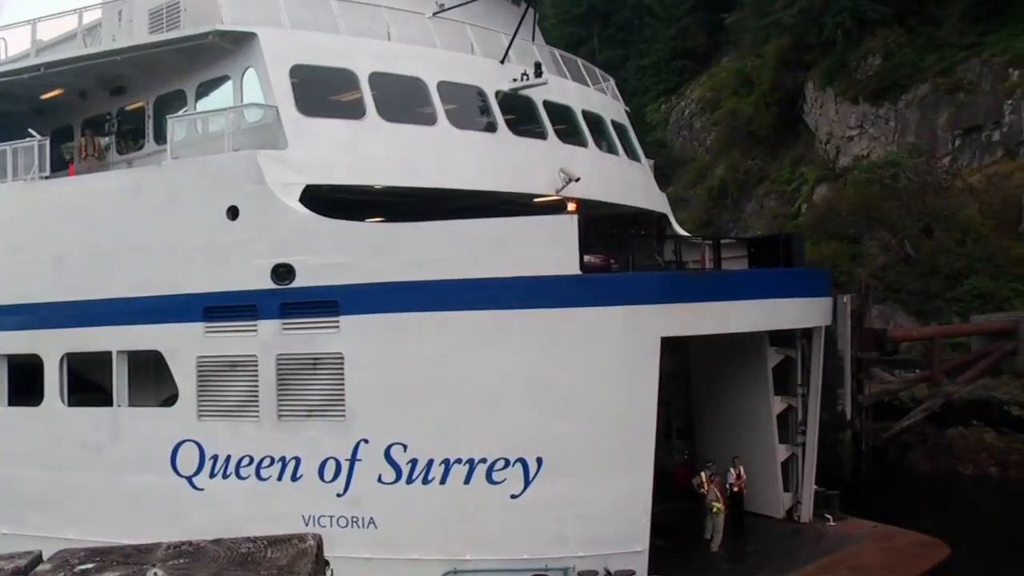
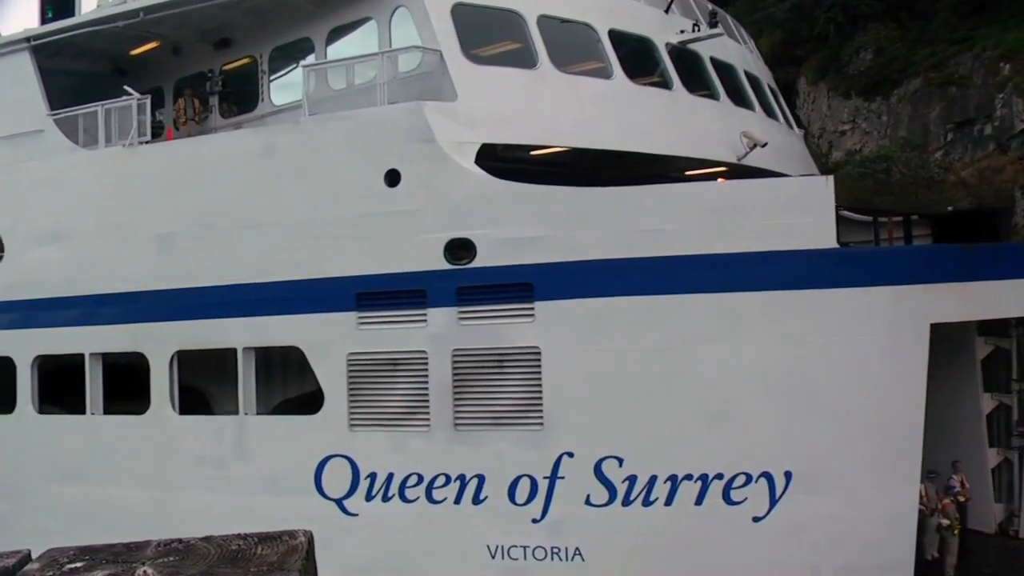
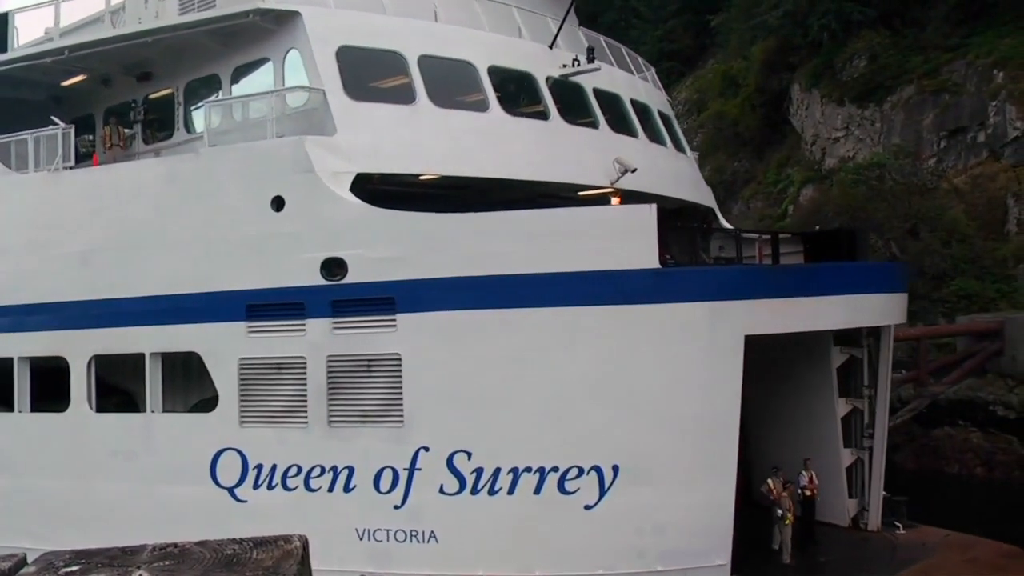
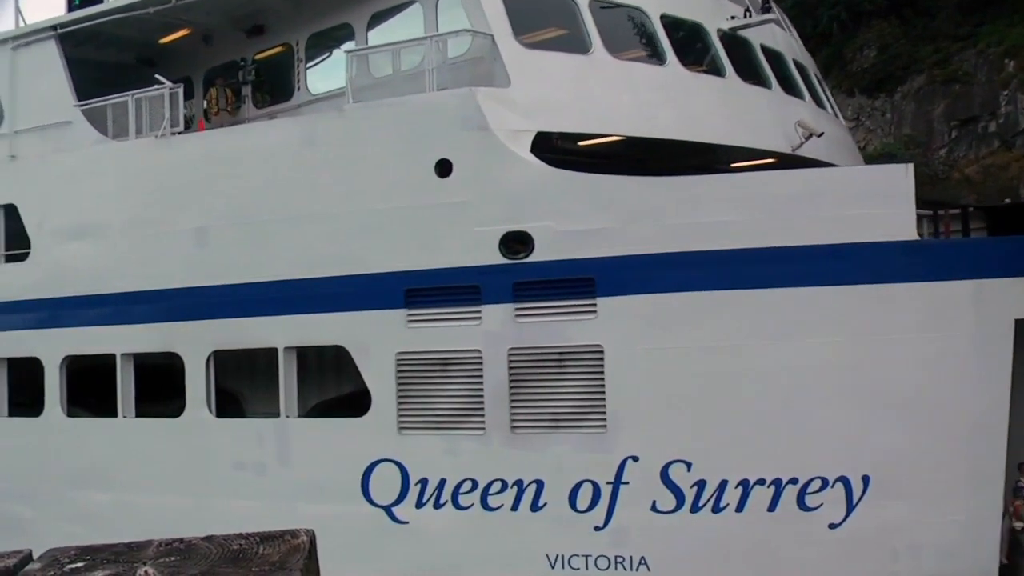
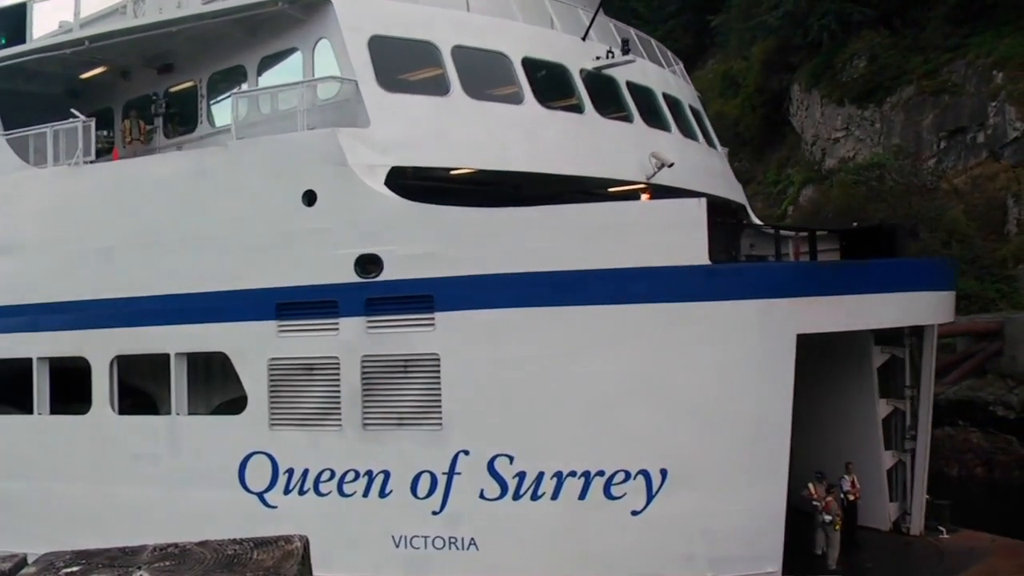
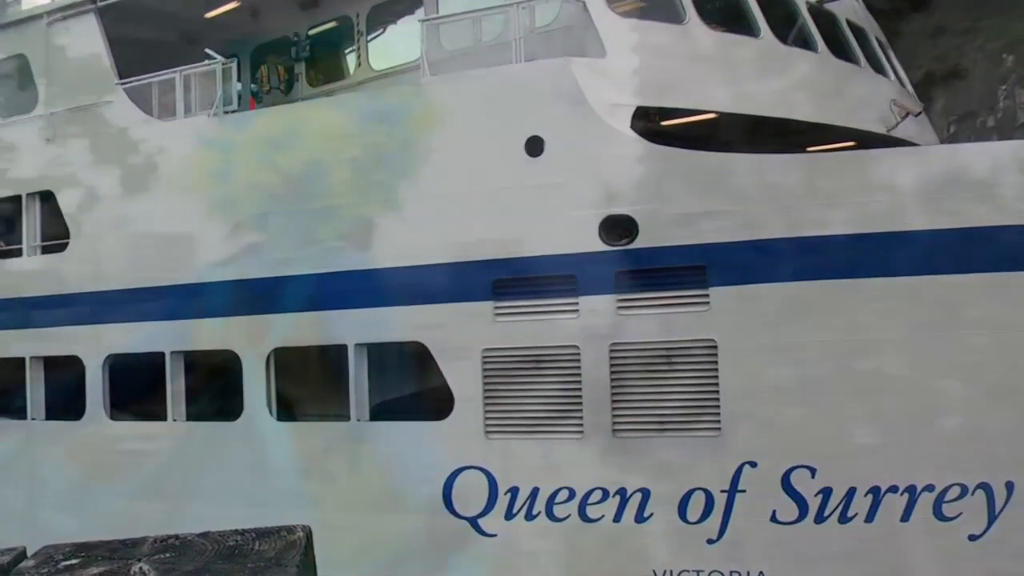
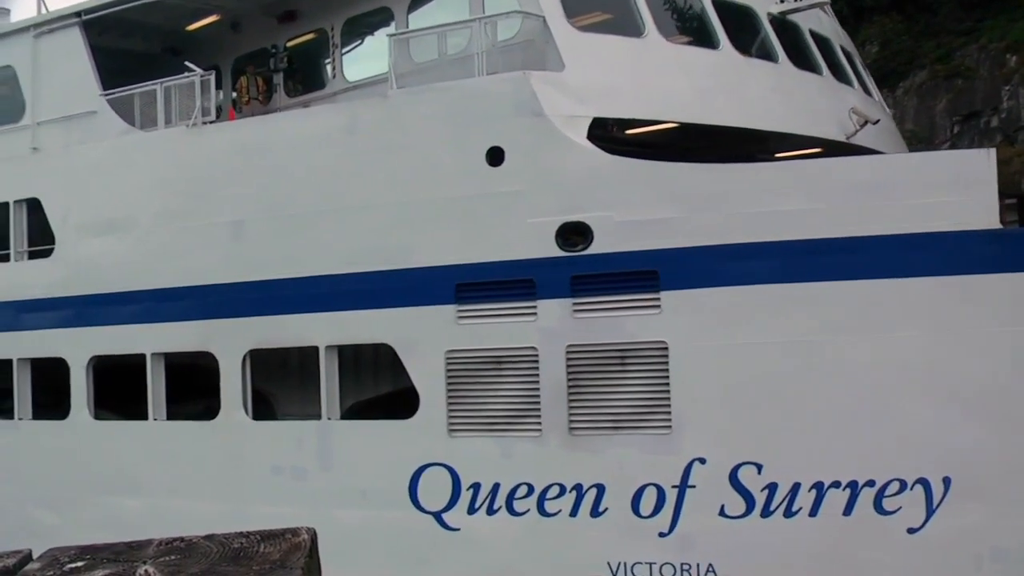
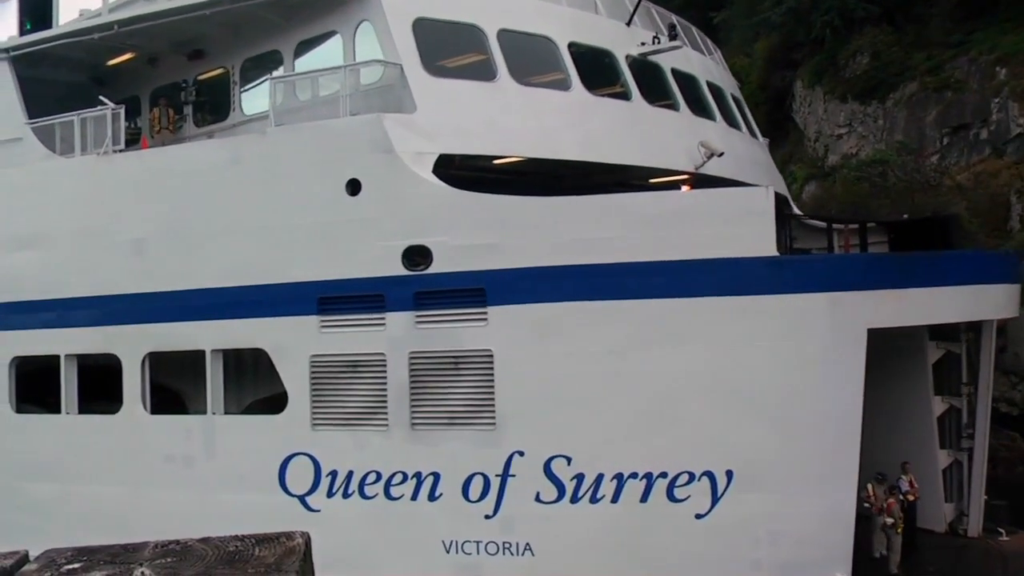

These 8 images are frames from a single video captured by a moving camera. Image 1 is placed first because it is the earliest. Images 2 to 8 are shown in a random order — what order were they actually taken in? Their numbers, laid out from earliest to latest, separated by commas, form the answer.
3, 5, 8, 2, 4, 7, 6
